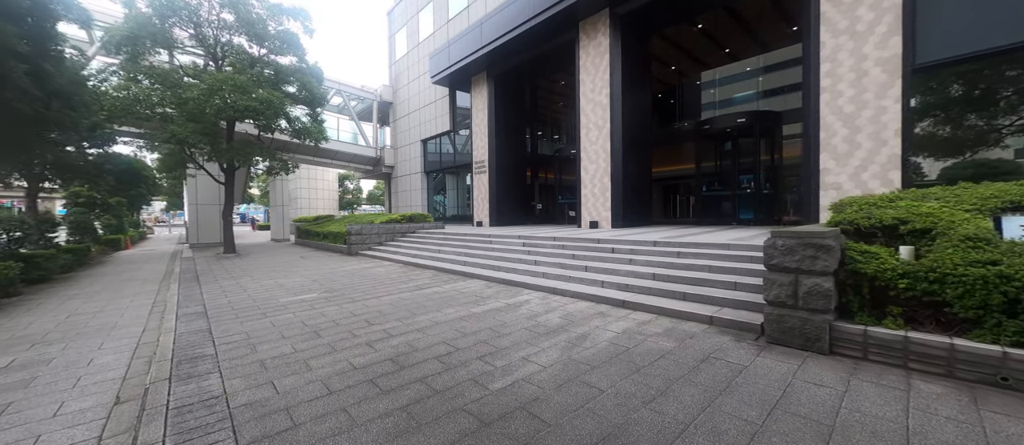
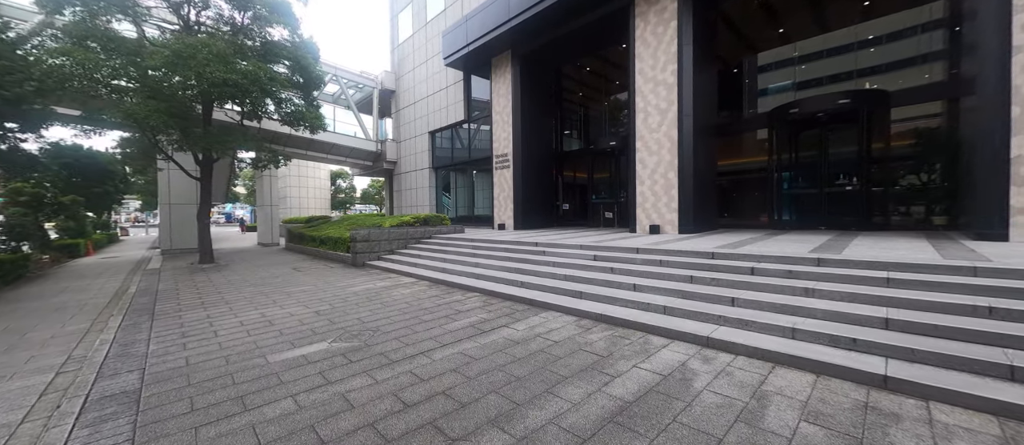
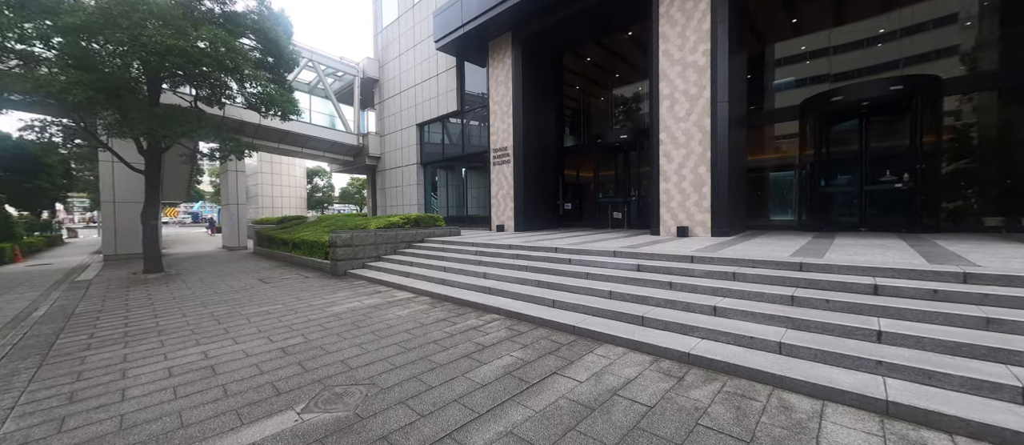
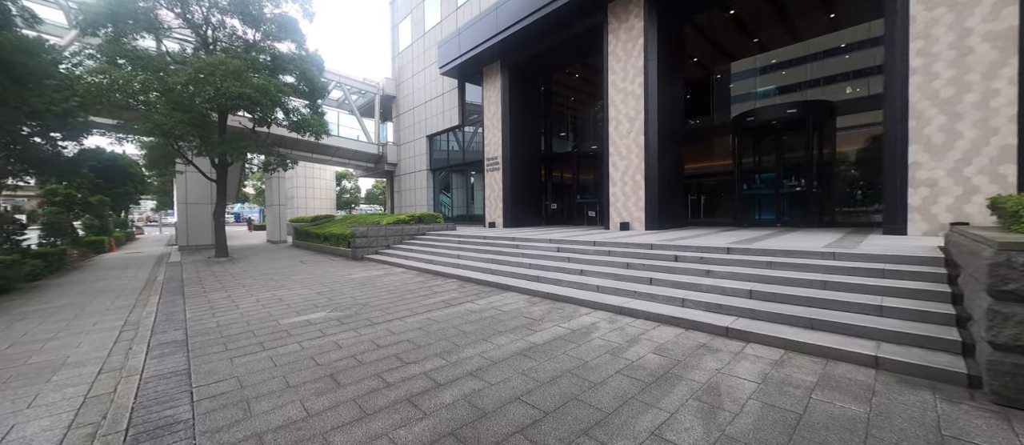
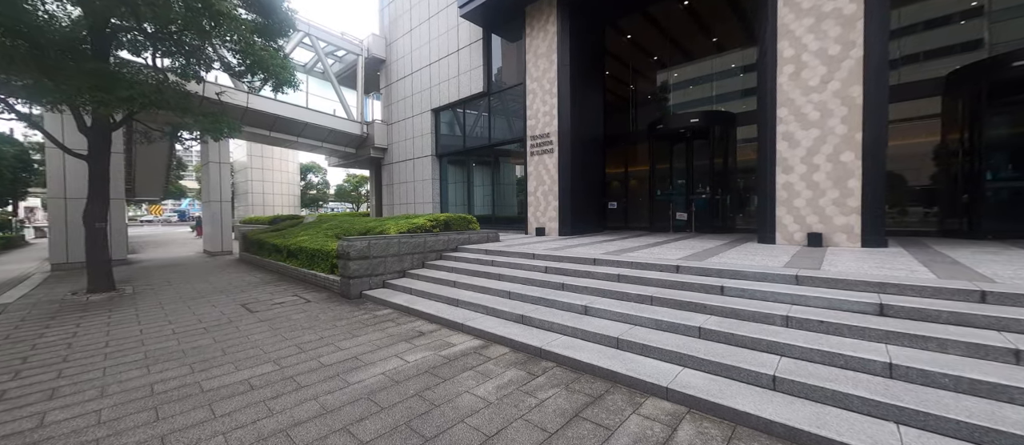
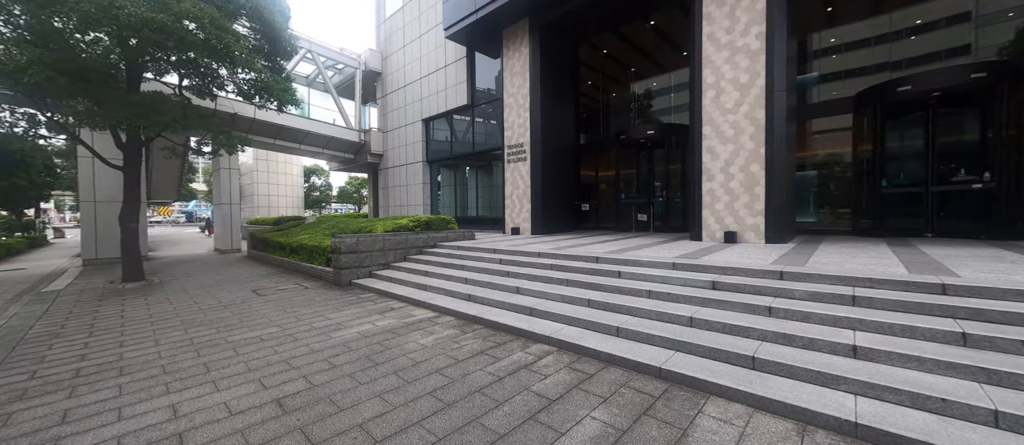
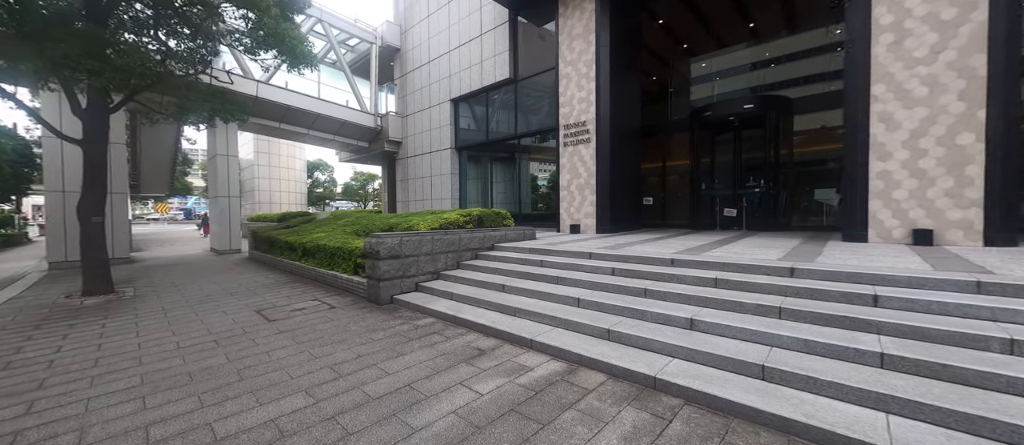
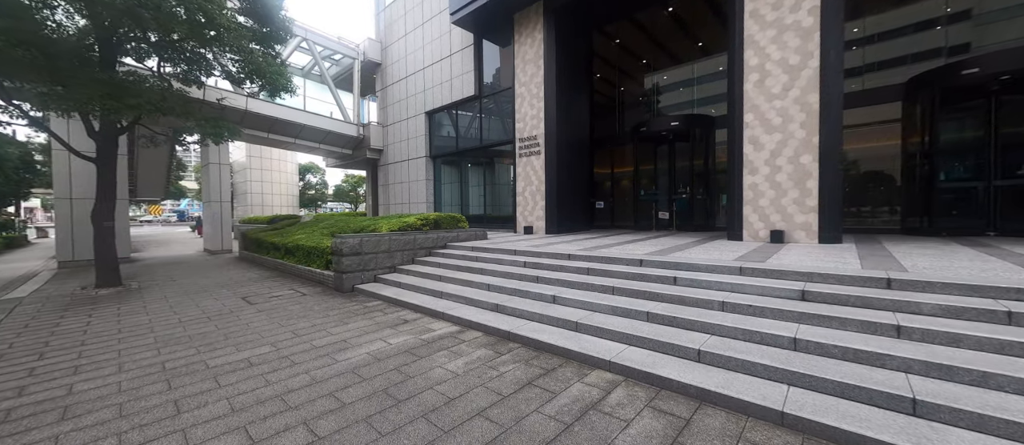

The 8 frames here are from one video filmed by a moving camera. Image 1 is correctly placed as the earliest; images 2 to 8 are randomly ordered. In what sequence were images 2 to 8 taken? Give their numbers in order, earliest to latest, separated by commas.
4, 2, 3, 6, 8, 5, 7
